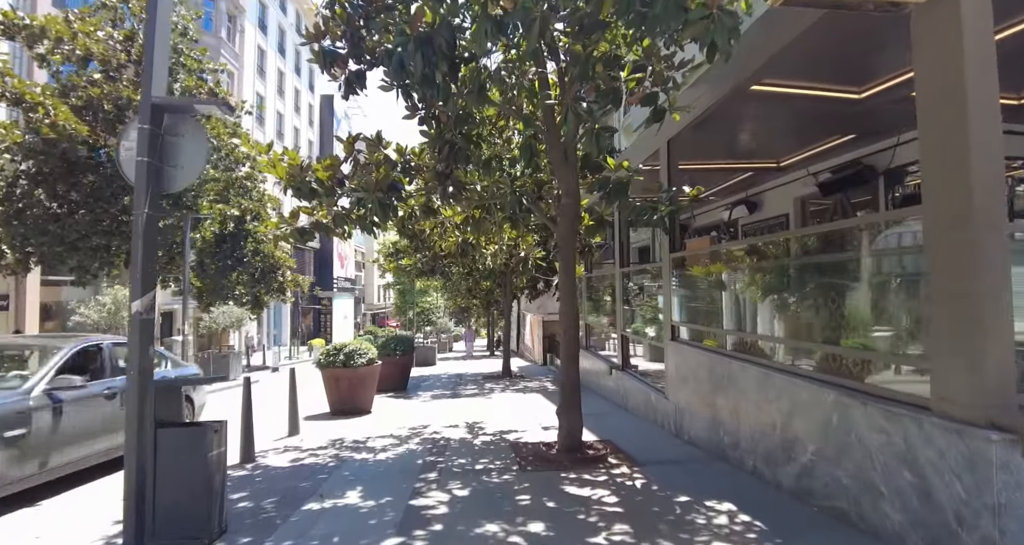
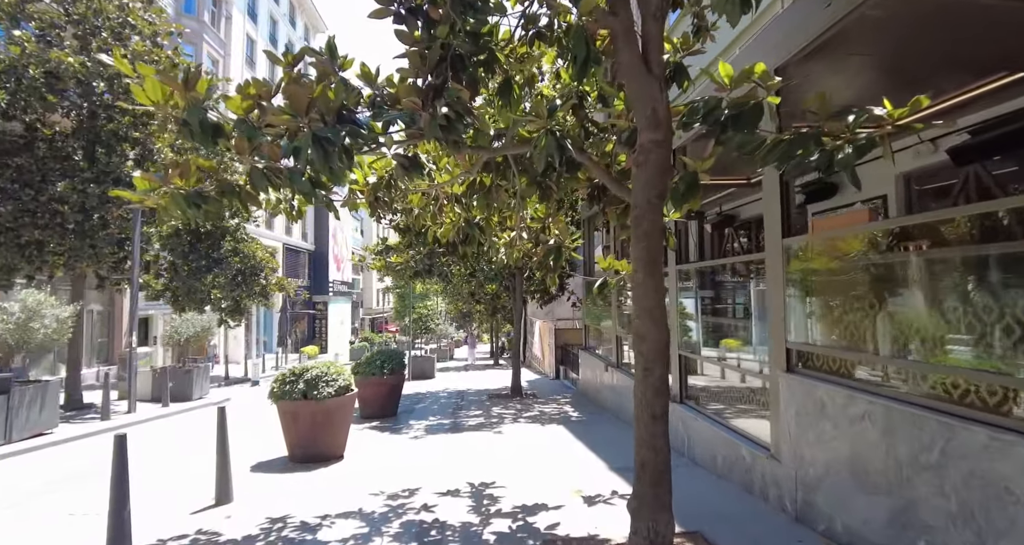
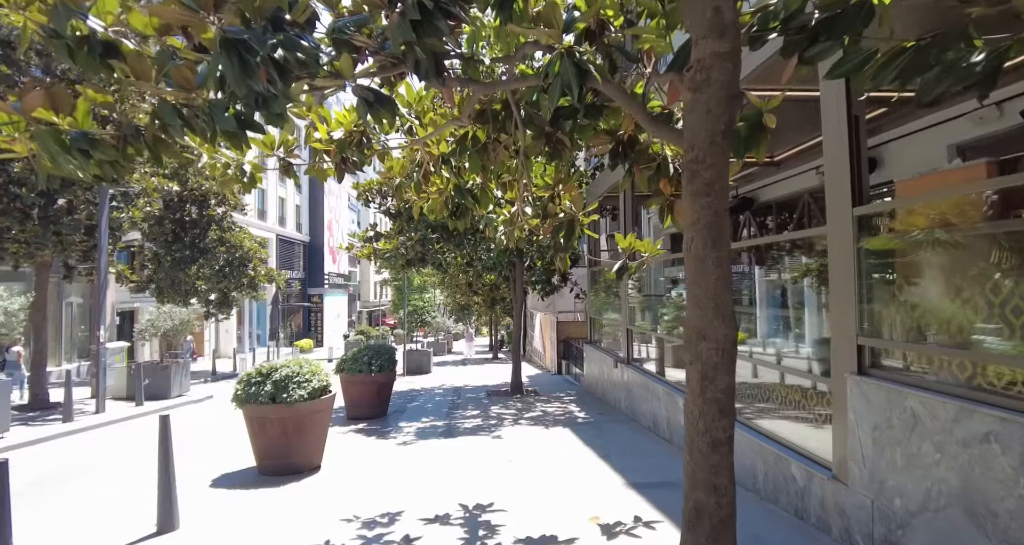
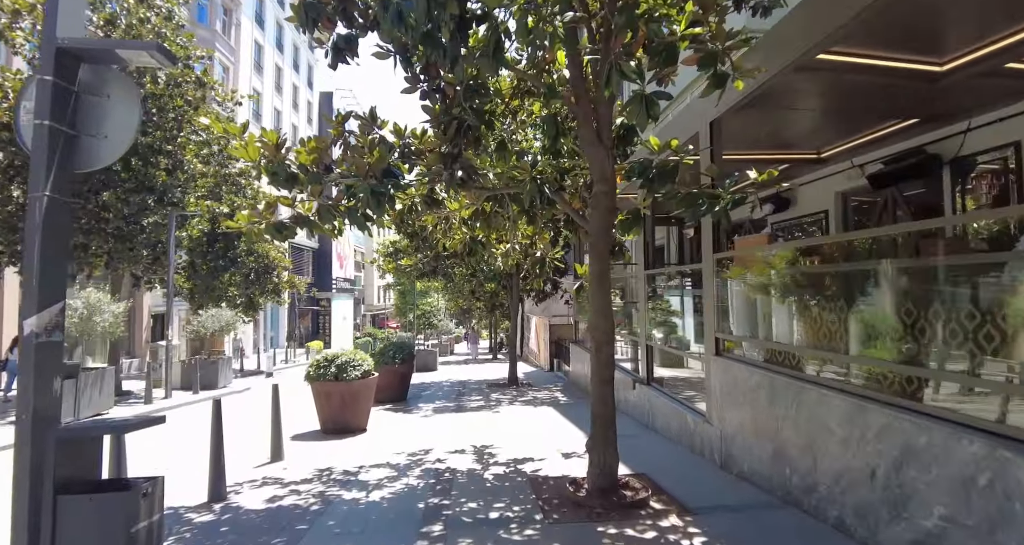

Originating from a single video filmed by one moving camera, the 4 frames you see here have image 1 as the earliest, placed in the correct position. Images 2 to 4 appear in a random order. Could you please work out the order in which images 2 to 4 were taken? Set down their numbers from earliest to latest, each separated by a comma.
4, 2, 3
